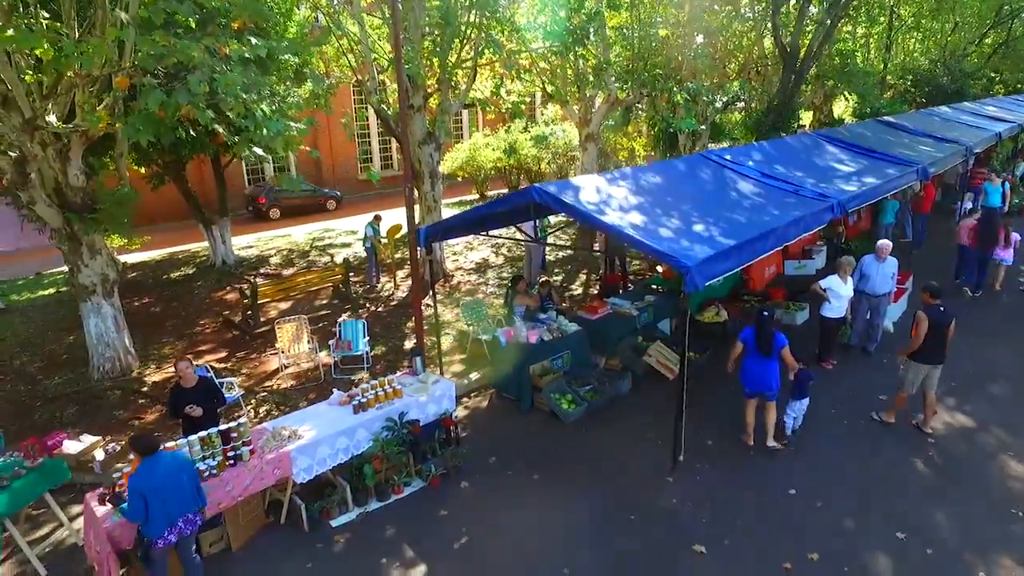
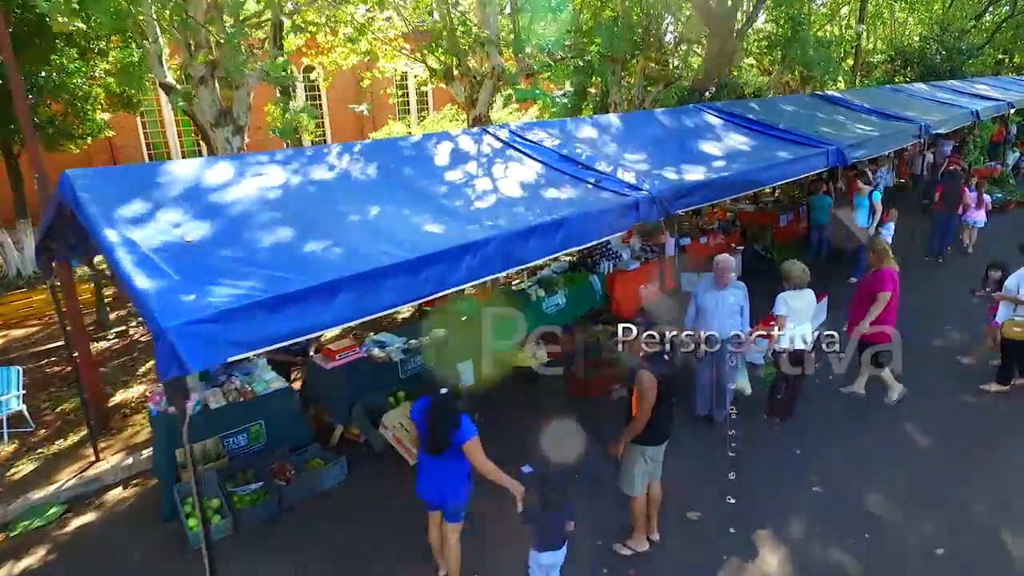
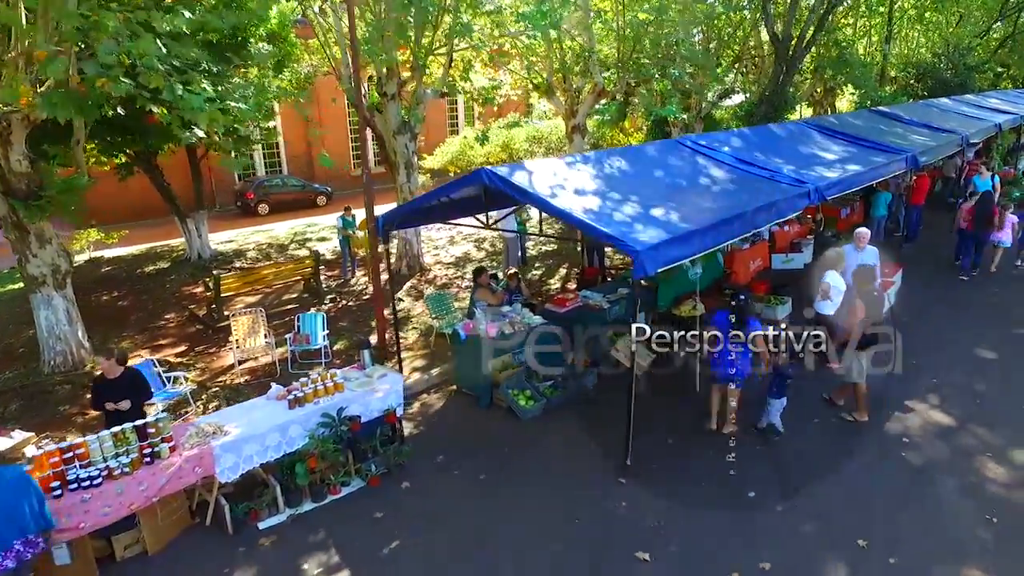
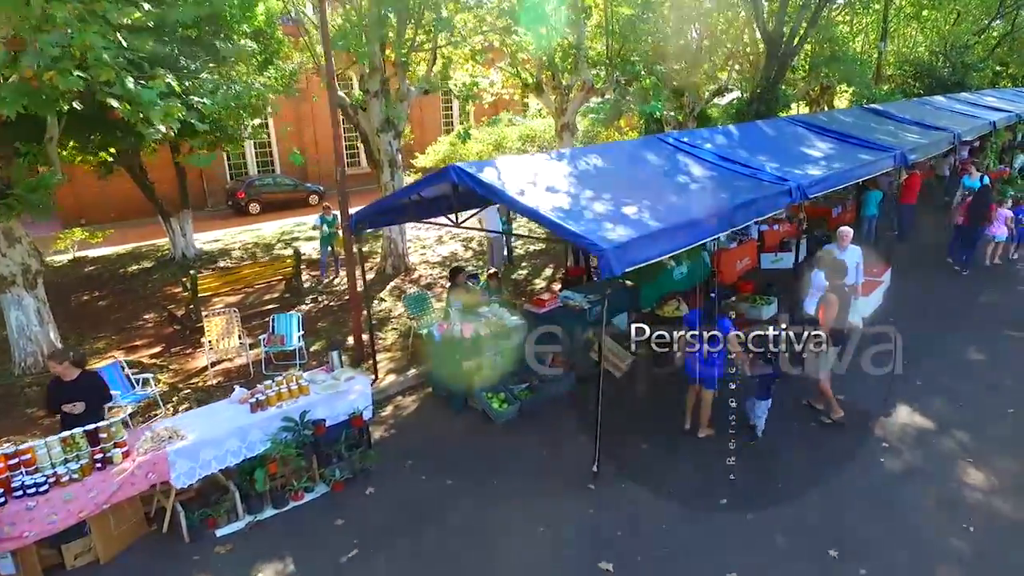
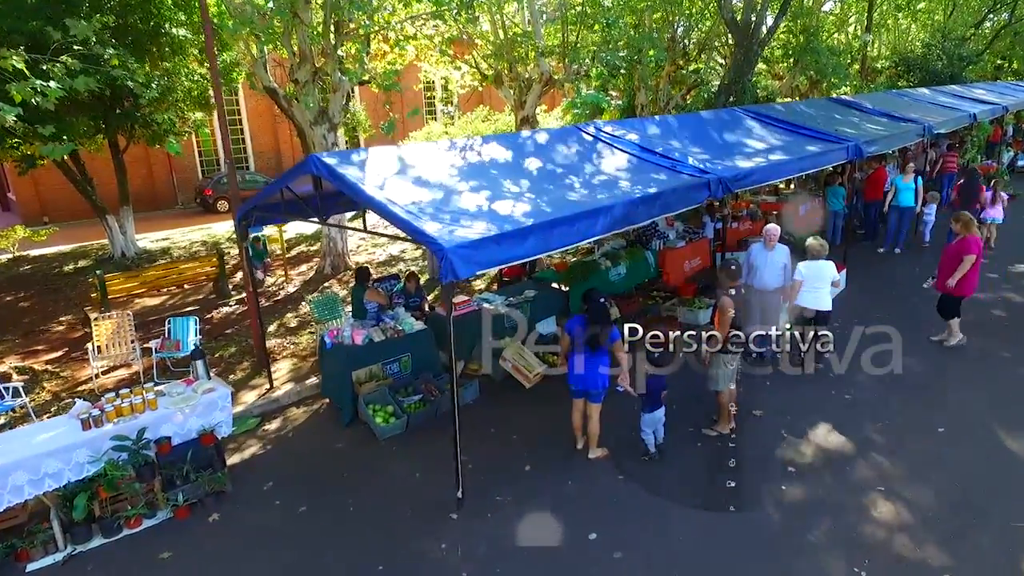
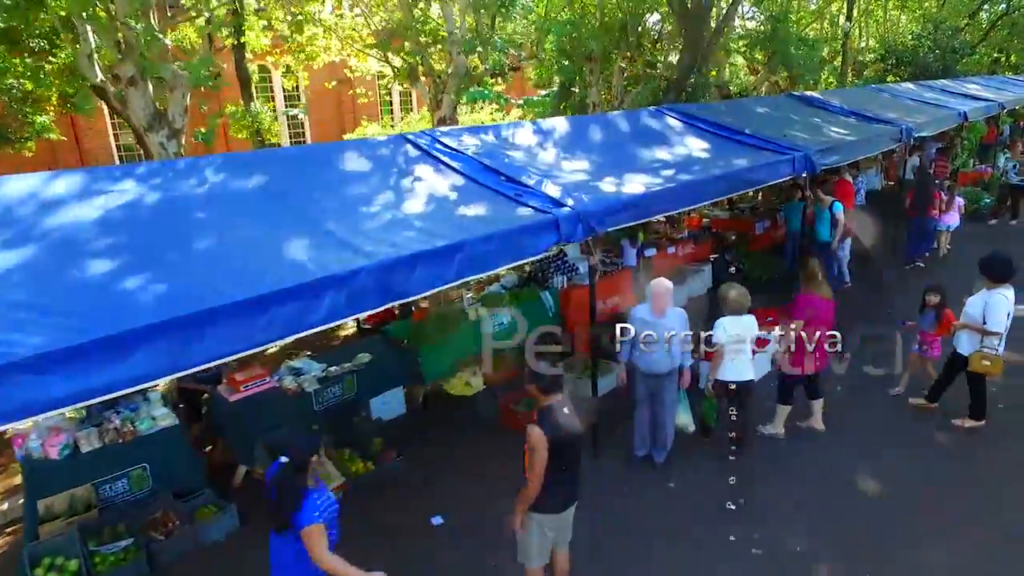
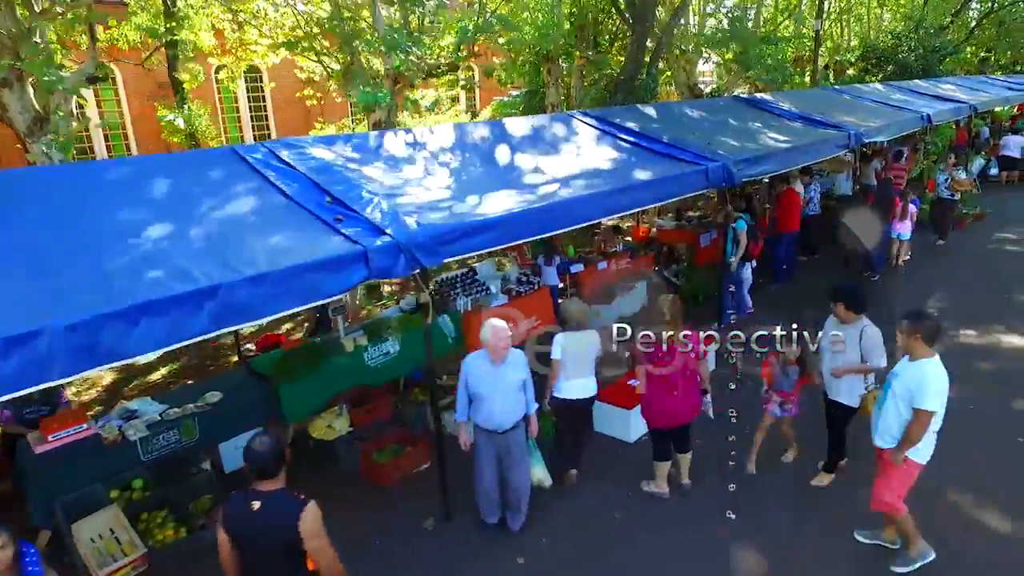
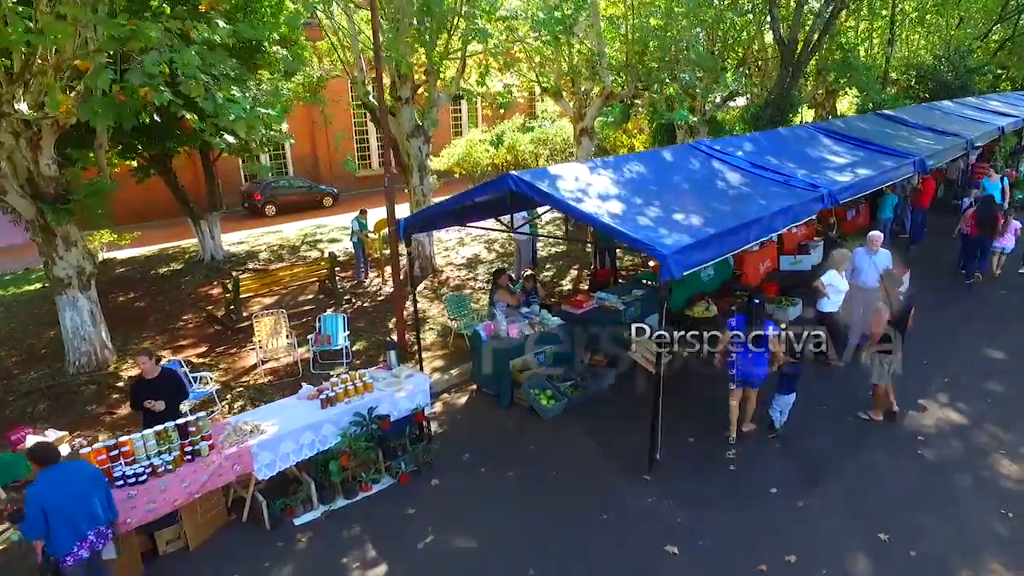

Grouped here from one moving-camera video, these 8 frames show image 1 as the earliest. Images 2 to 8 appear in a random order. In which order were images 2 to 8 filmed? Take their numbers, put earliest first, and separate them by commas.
8, 3, 4, 5, 2, 6, 7
